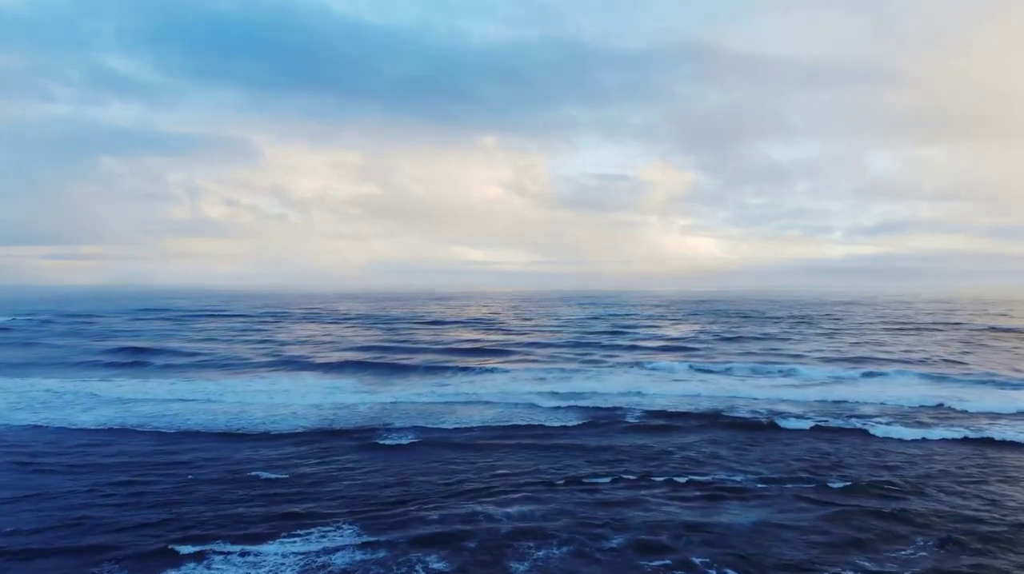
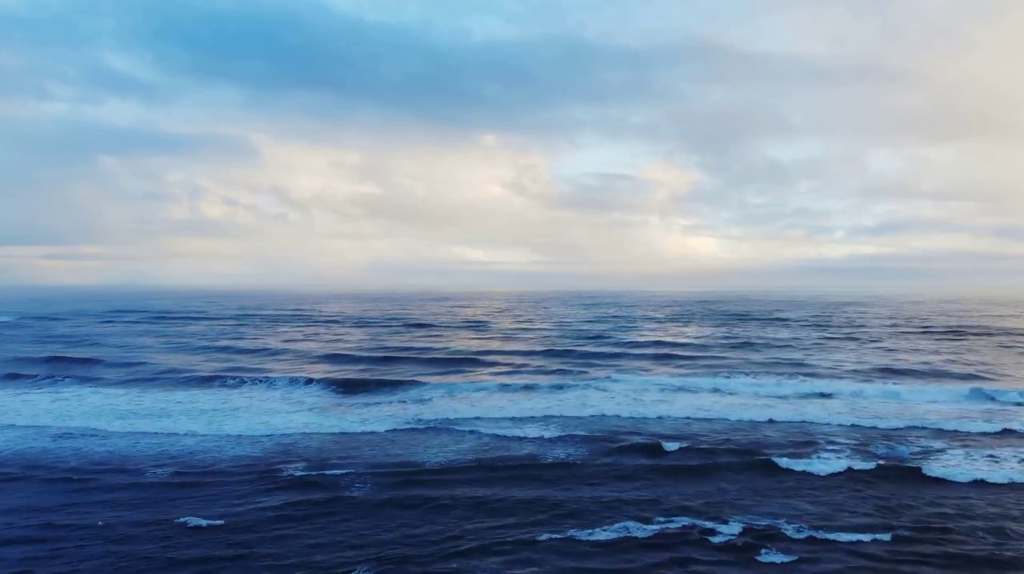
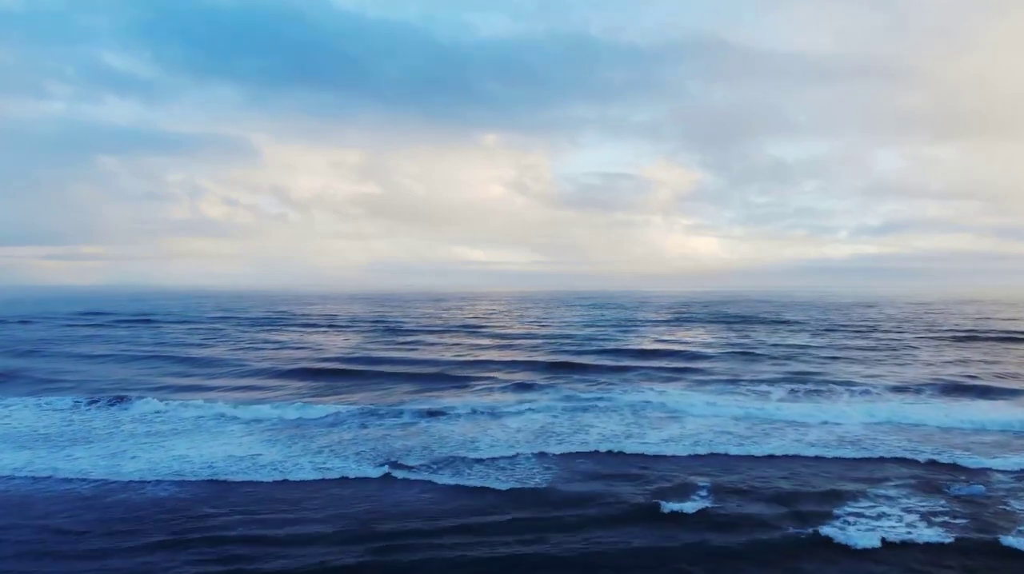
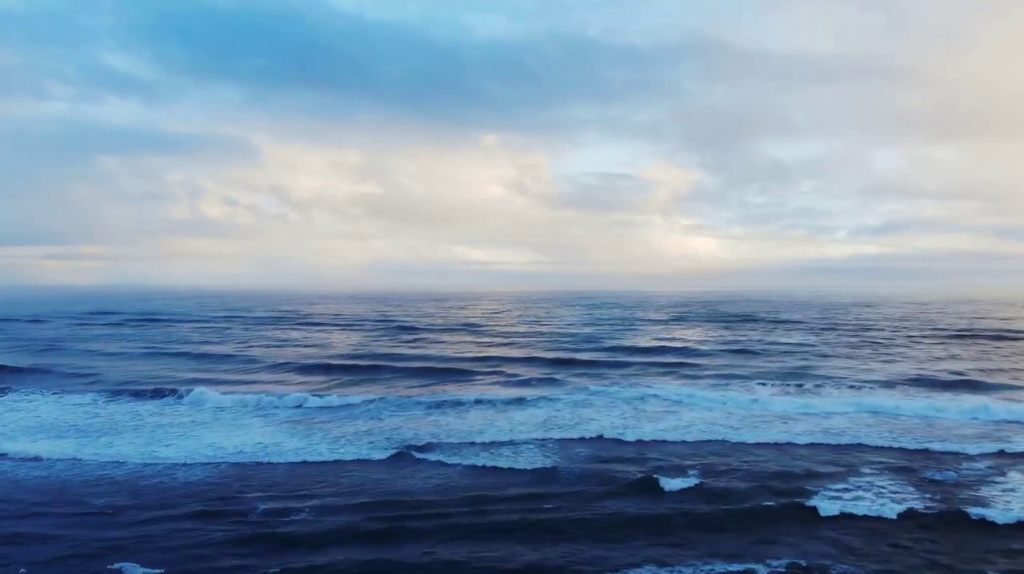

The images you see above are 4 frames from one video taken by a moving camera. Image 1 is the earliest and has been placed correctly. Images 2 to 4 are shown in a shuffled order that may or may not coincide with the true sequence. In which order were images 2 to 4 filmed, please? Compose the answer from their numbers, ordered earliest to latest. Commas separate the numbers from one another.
2, 4, 3
